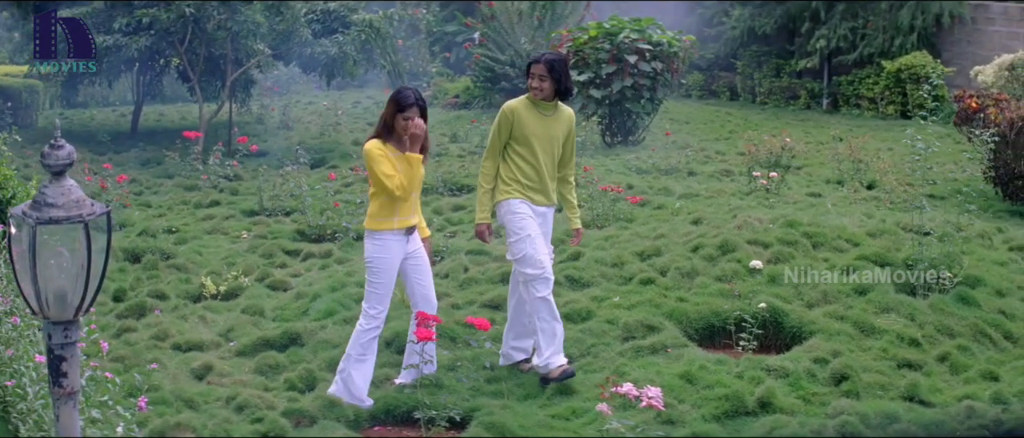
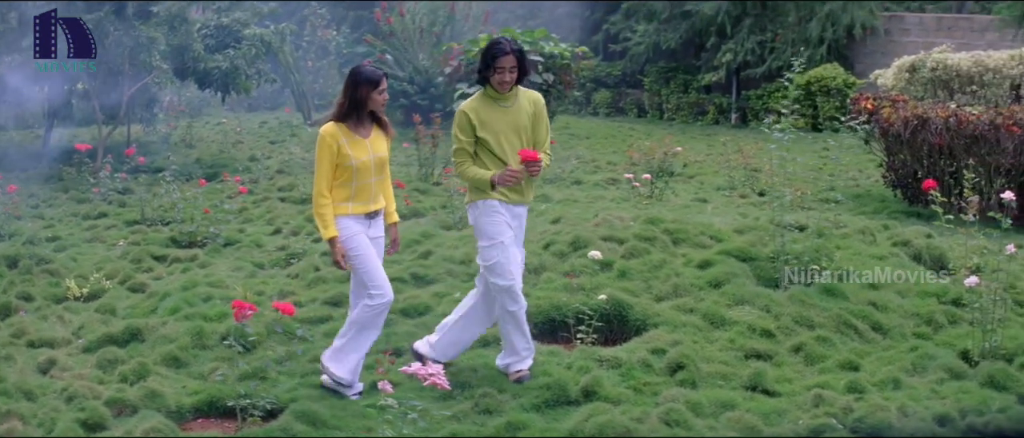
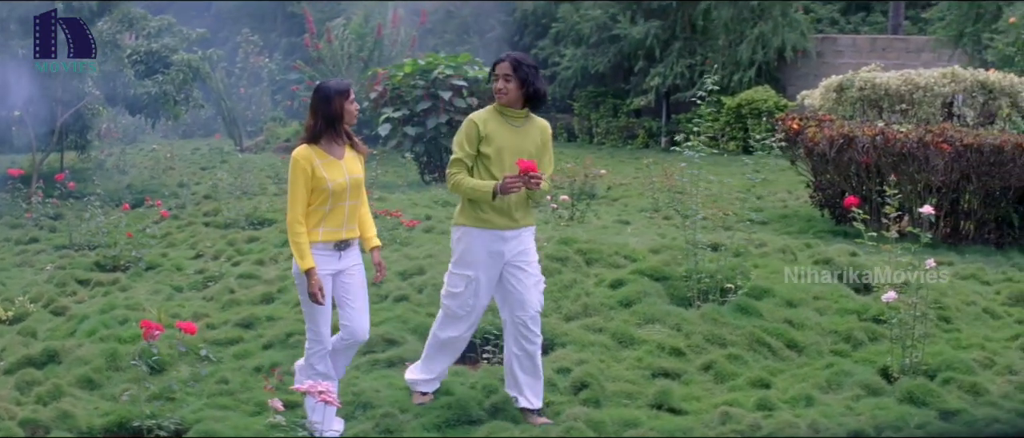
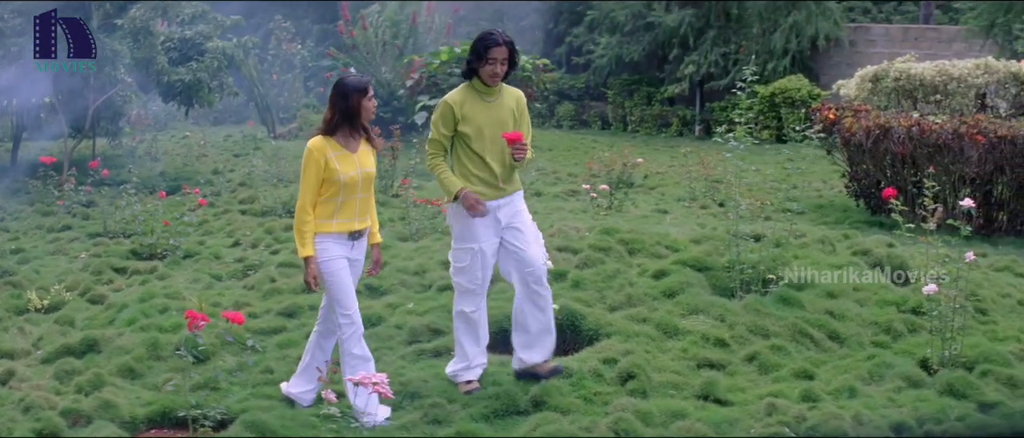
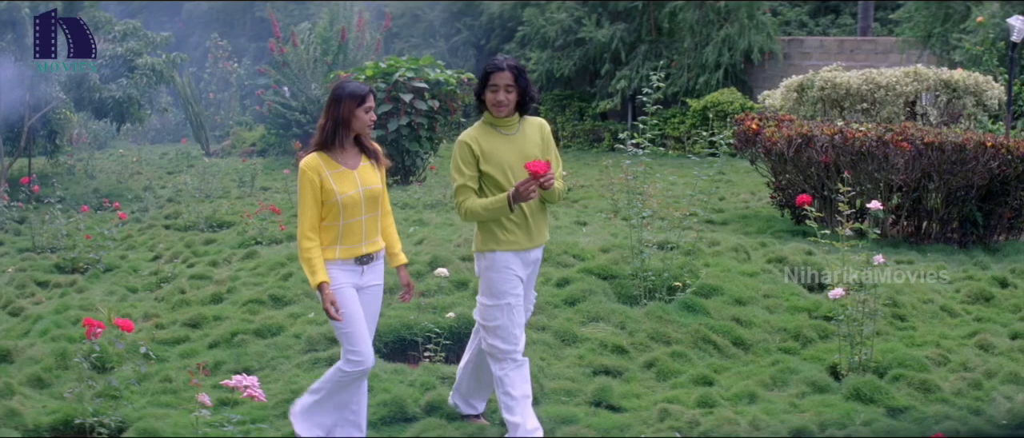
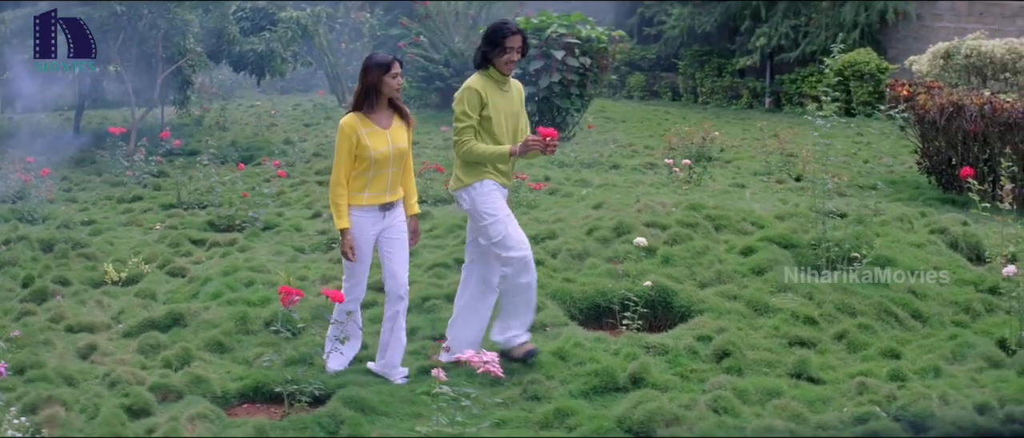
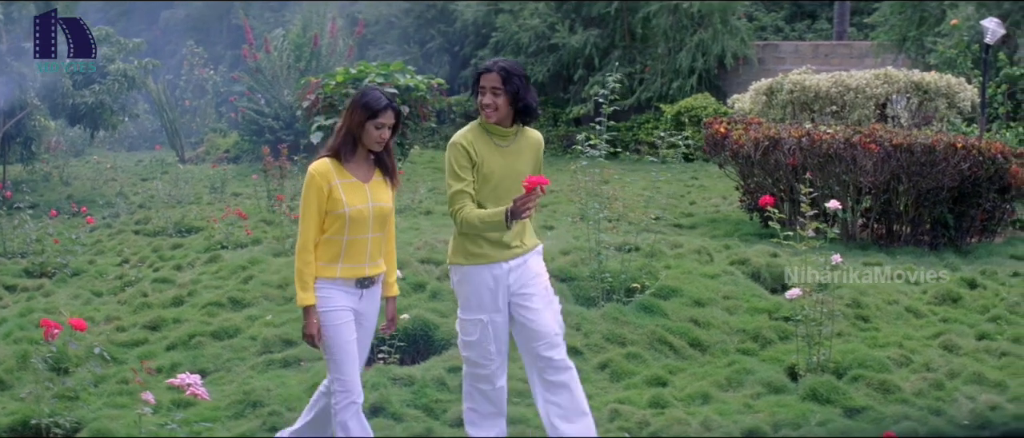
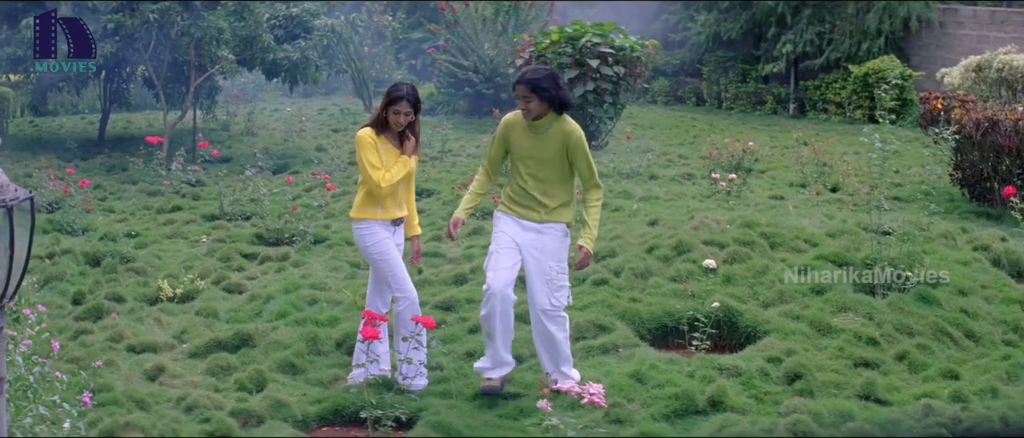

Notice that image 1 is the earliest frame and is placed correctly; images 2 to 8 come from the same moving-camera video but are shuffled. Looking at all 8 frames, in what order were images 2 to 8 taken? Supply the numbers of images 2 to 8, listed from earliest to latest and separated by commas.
8, 6, 2, 4, 3, 5, 7
